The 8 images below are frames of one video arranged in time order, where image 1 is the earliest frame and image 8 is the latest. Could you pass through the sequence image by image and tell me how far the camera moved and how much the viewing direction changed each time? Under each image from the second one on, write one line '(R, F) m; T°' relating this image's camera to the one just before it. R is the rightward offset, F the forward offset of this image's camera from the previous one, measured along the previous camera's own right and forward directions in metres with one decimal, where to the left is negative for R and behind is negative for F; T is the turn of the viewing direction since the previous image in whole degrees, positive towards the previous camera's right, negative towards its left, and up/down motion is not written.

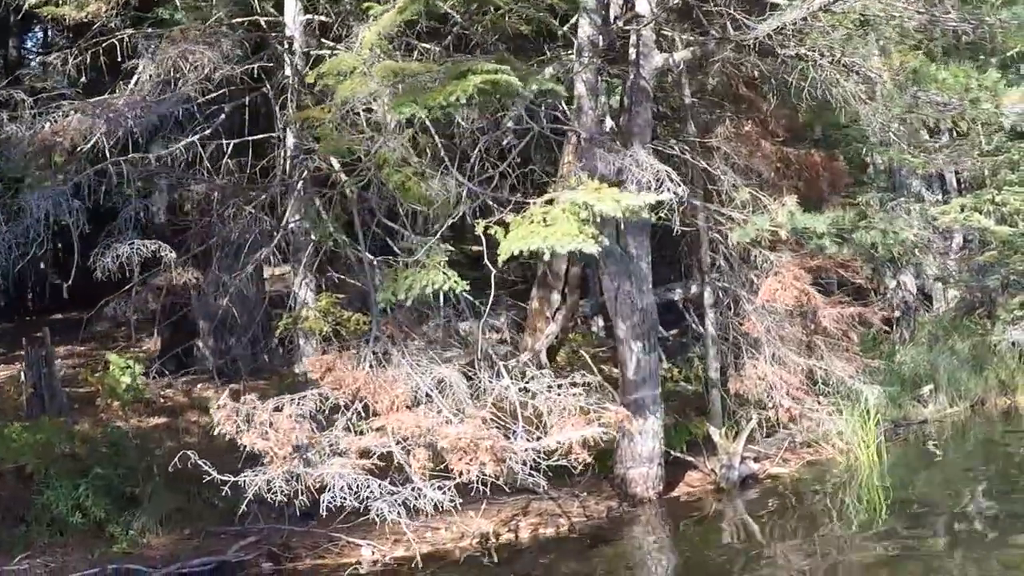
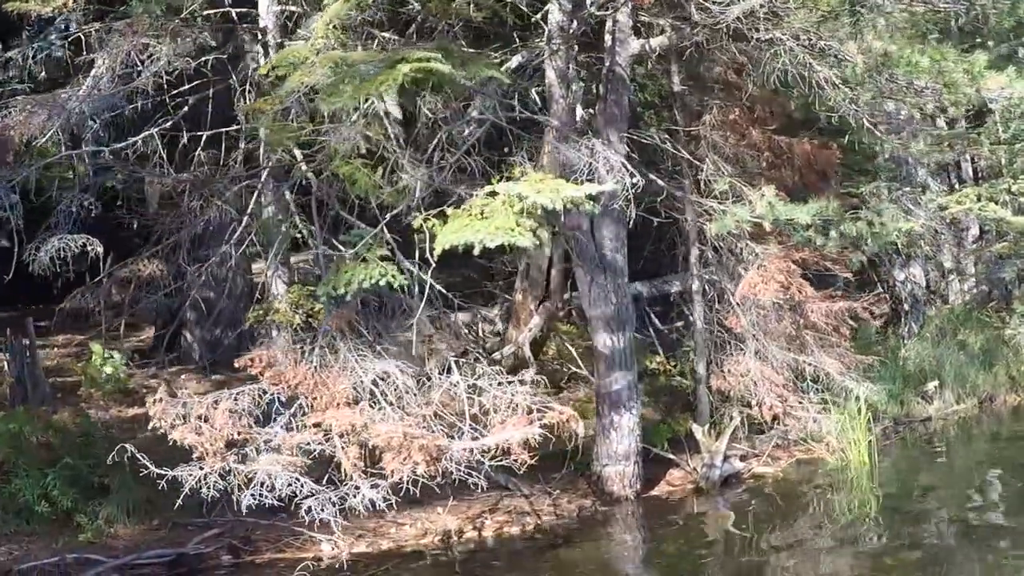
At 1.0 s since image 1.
(+0.8, +0.2) m; -3°
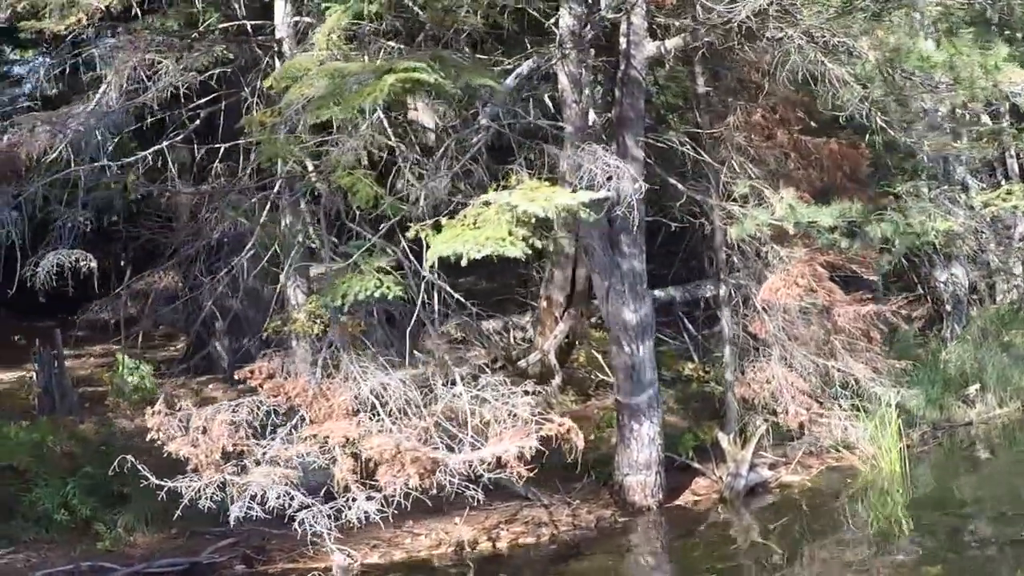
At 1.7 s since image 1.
(+0.5, +0.1) m; -4°
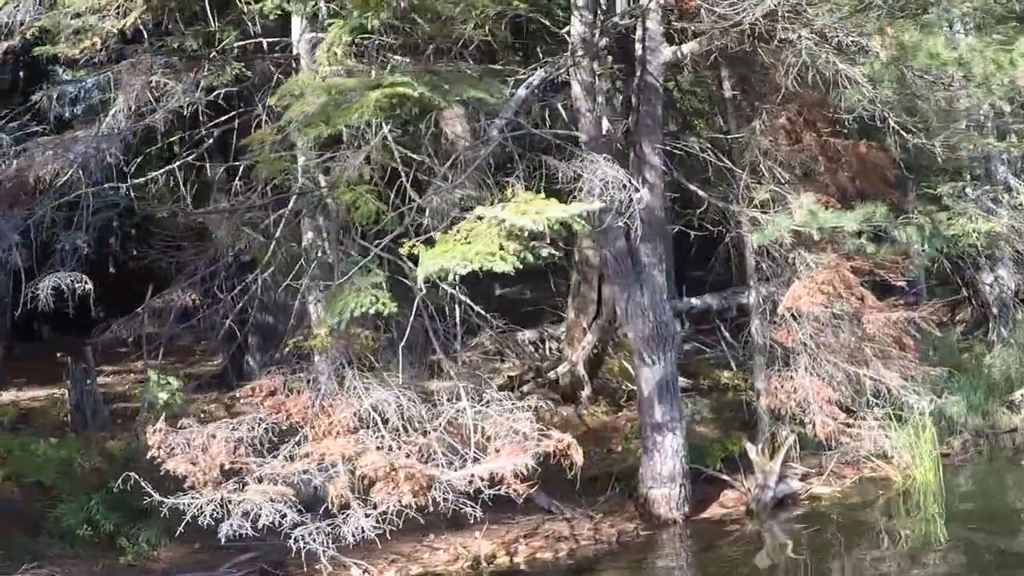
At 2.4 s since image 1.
(+0.5, +0.1) m; -4°
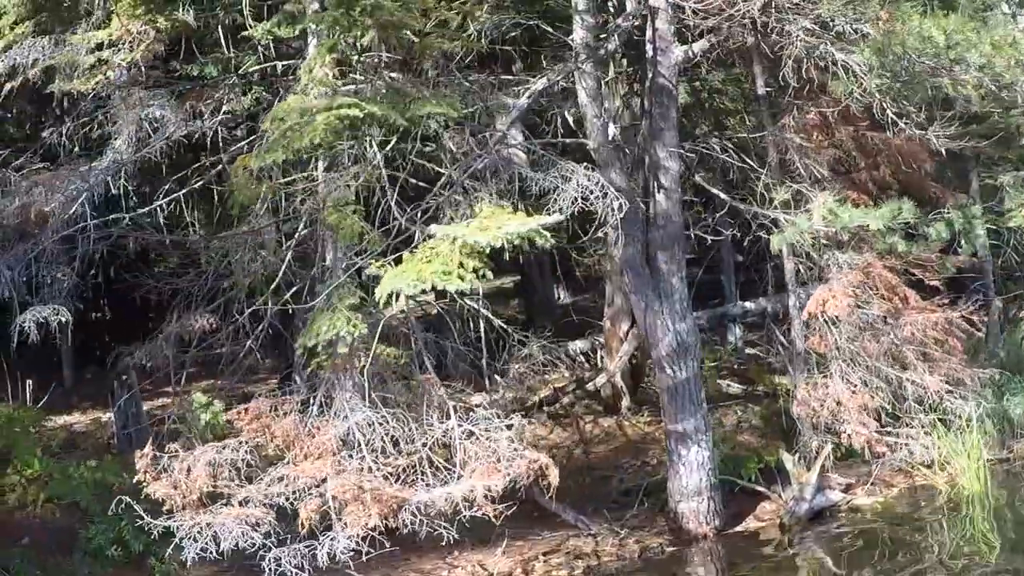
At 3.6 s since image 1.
(+1.1, +0.2) m; -7°
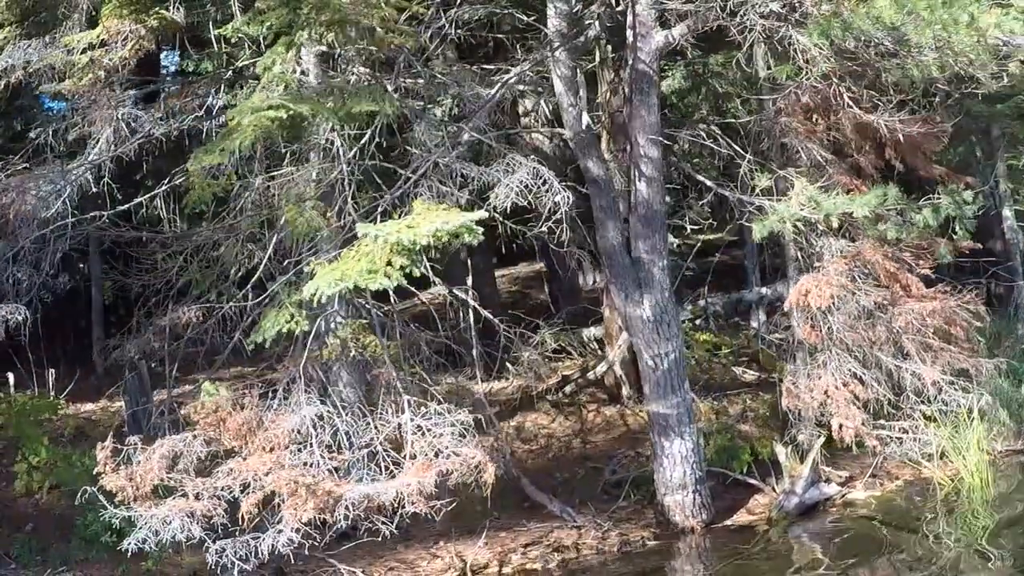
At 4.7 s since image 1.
(+1.1, +0.1) m; -5°
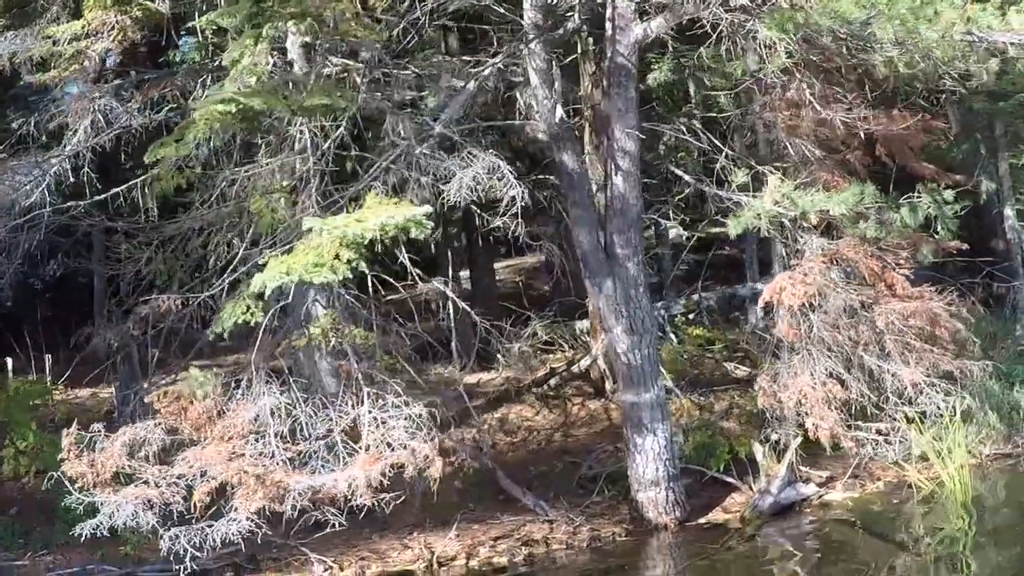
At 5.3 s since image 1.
(+0.6, 0.0) m; -2°
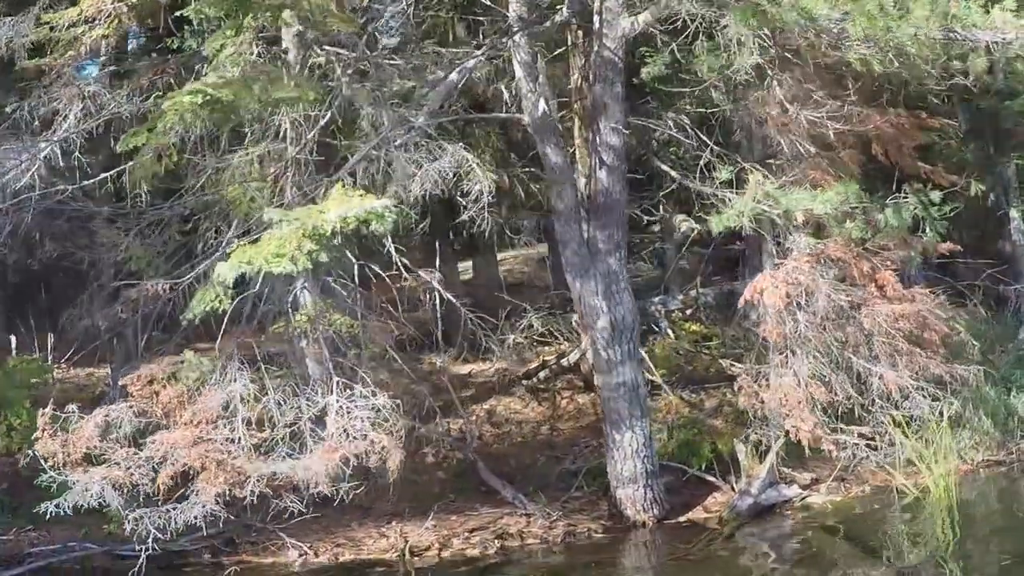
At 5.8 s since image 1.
(+0.5, 0.0) m; -2°
